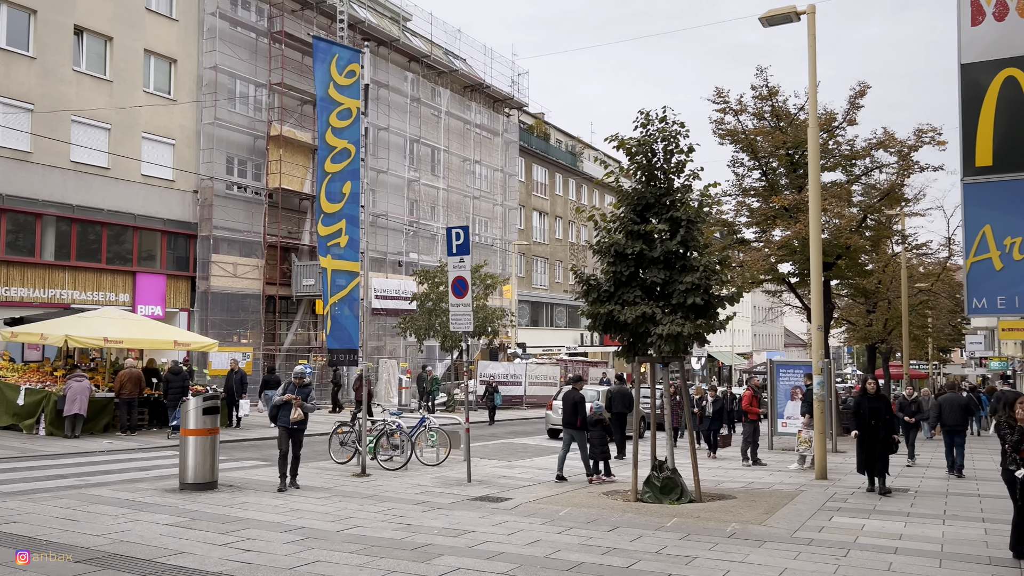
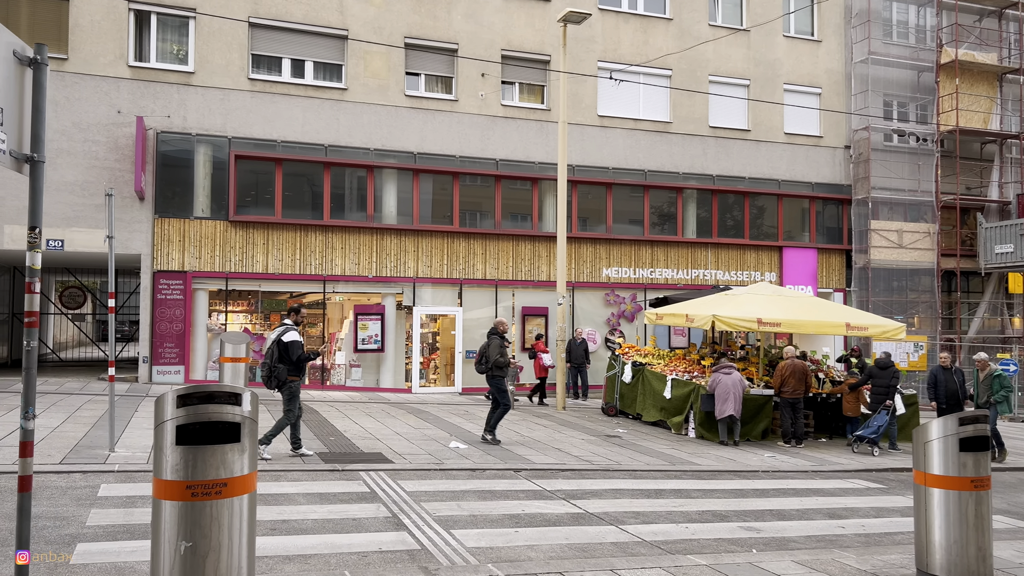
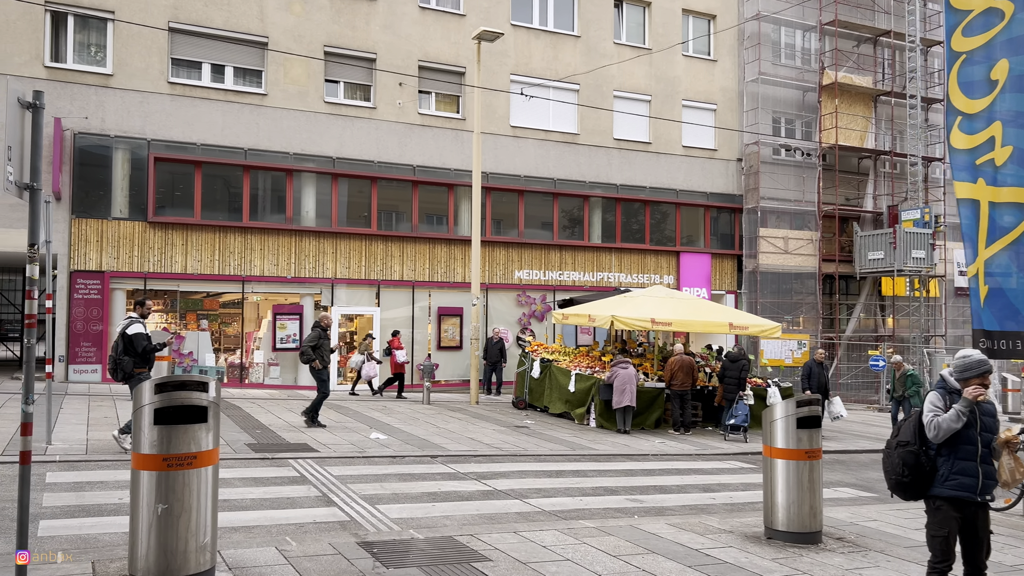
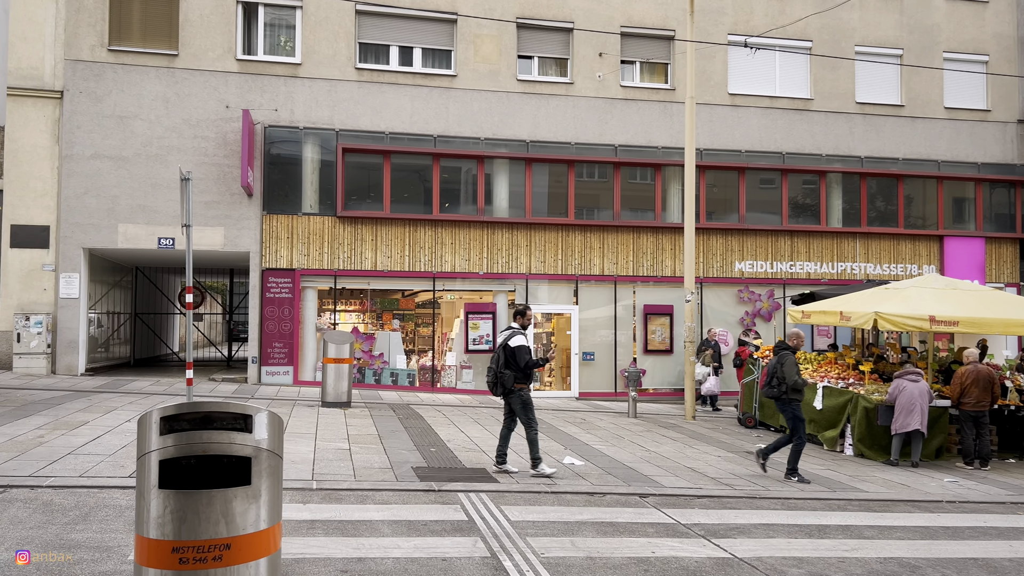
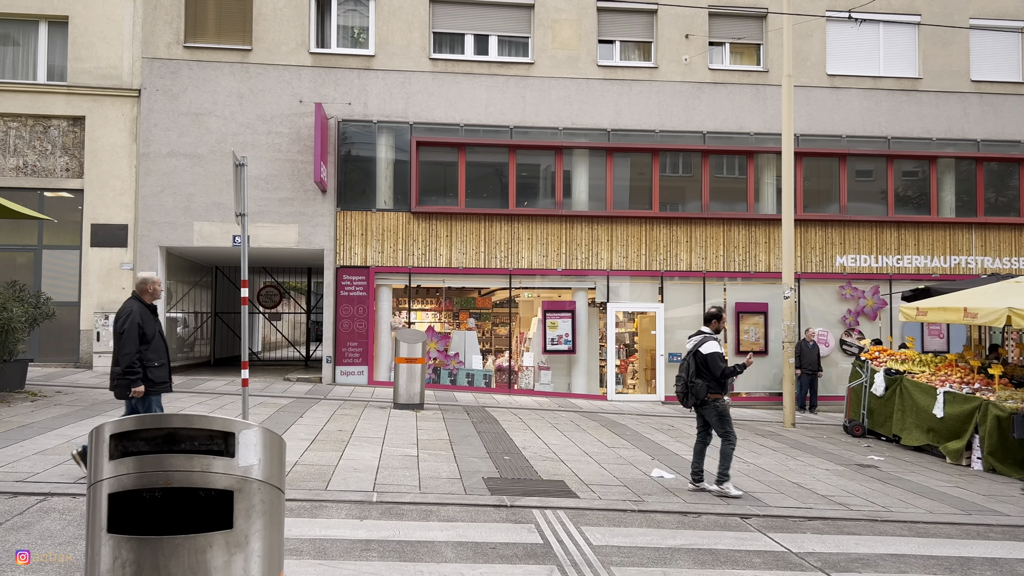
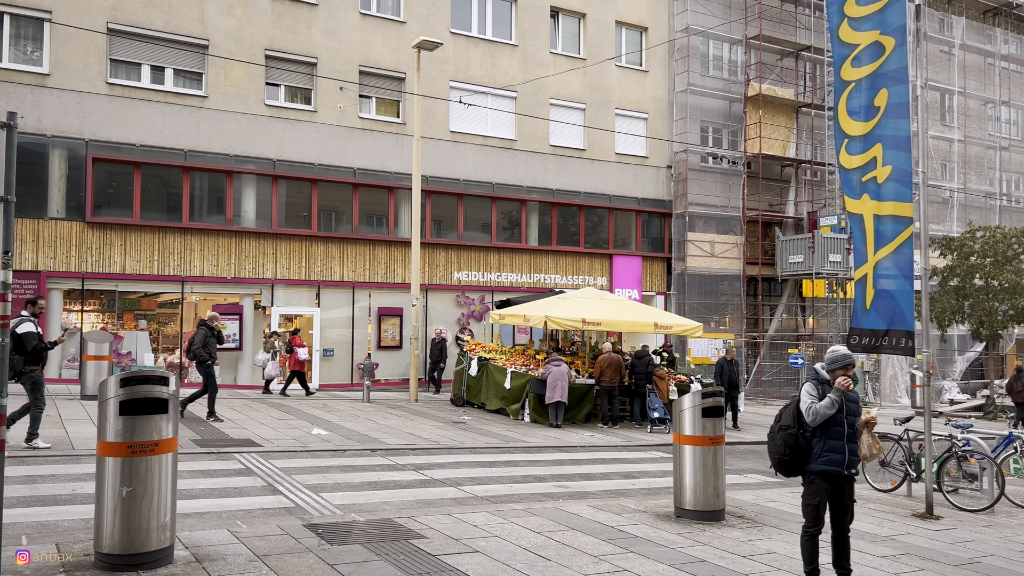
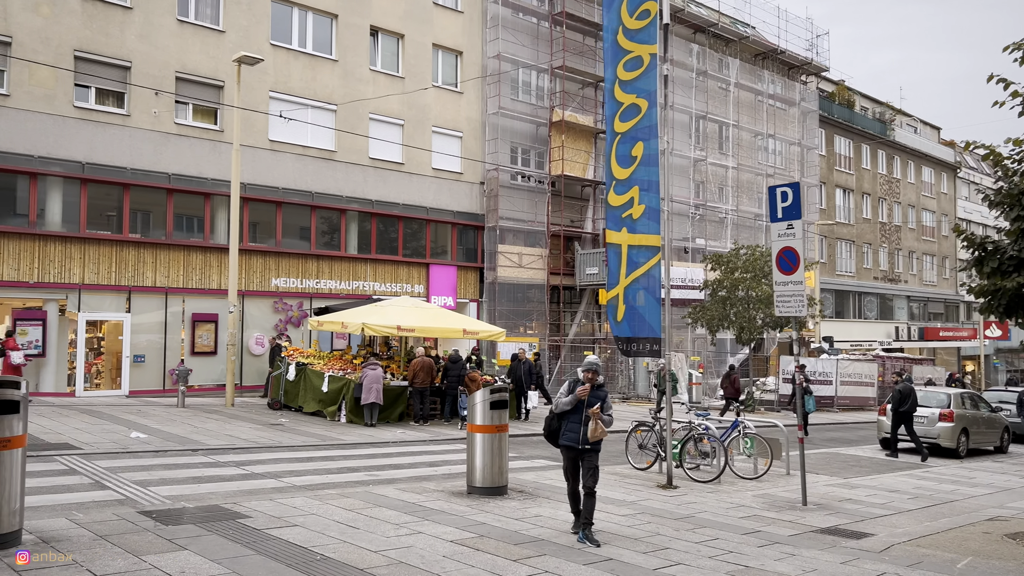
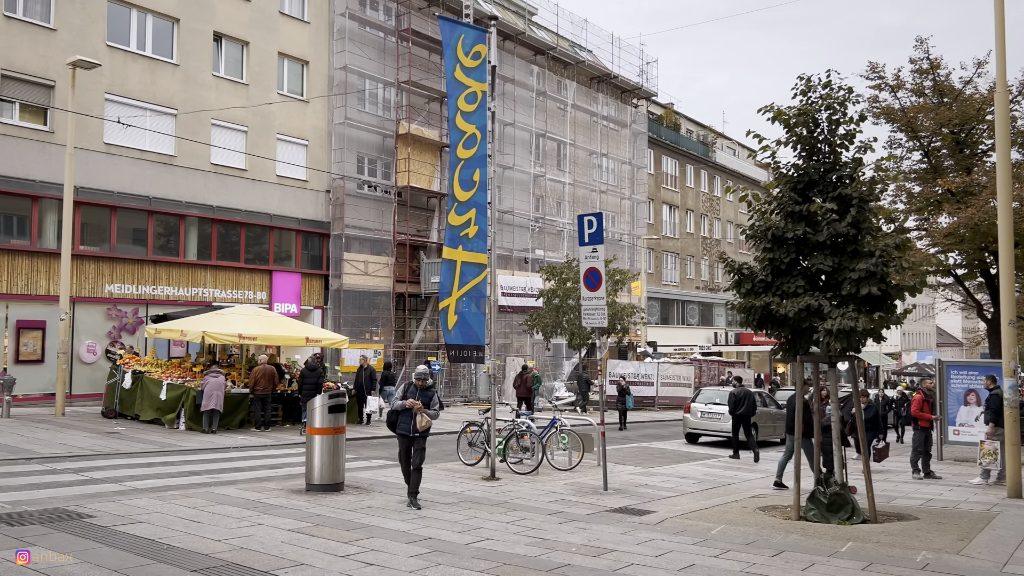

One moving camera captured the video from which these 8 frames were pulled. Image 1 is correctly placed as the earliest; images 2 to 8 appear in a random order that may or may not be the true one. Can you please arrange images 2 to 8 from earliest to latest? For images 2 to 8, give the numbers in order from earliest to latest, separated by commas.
8, 7, 6, 3, 2, 4, 5
